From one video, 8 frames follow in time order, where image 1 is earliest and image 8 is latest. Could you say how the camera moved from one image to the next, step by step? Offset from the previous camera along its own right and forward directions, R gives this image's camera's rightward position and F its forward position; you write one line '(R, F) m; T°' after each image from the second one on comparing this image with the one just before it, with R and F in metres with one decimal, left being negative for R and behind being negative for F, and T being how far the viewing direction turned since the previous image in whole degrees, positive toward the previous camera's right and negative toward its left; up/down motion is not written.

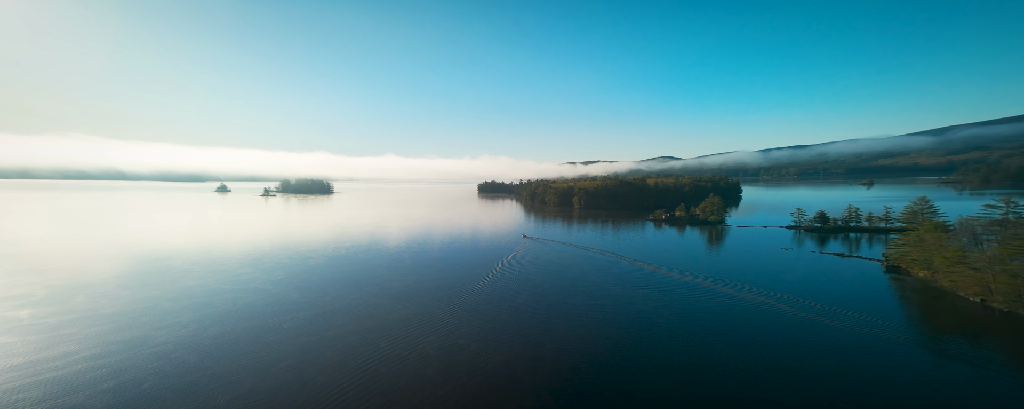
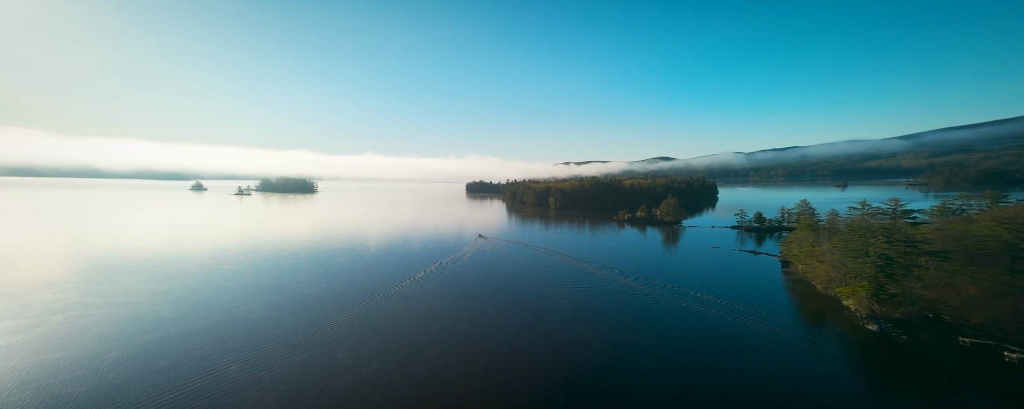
(+2.4, -0.6) m; 0°
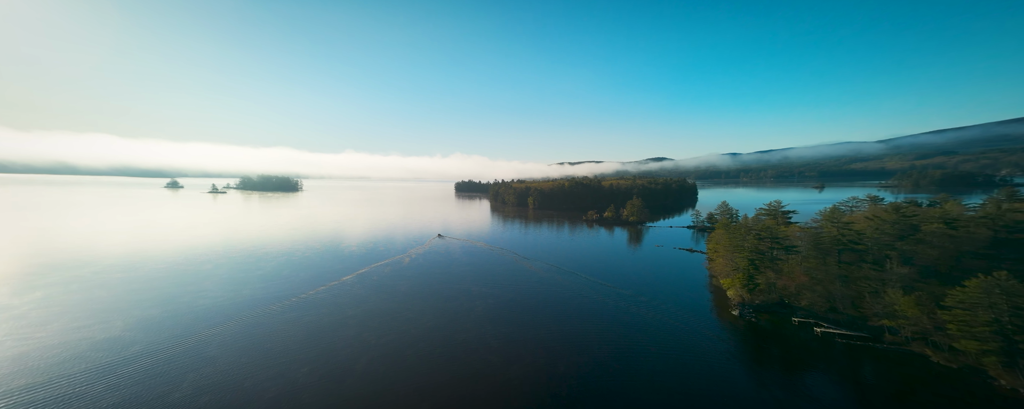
(+2.0, -0.3) m; 0°
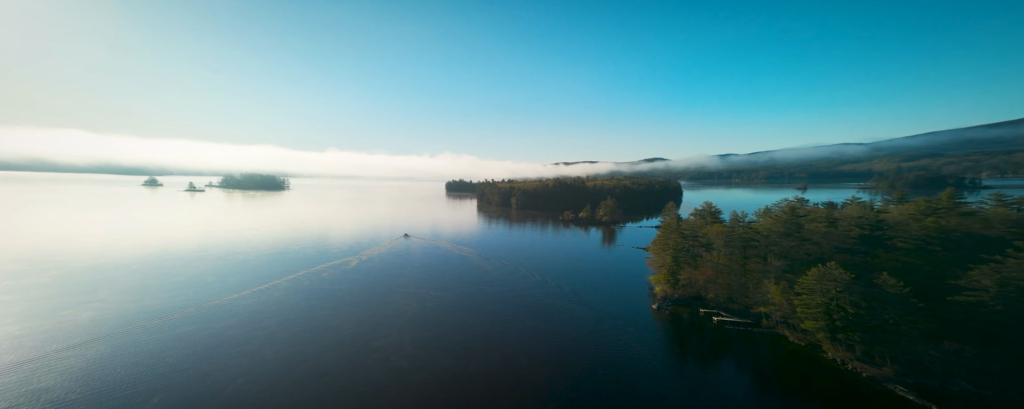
(+1.6, -0.1) m; 0°
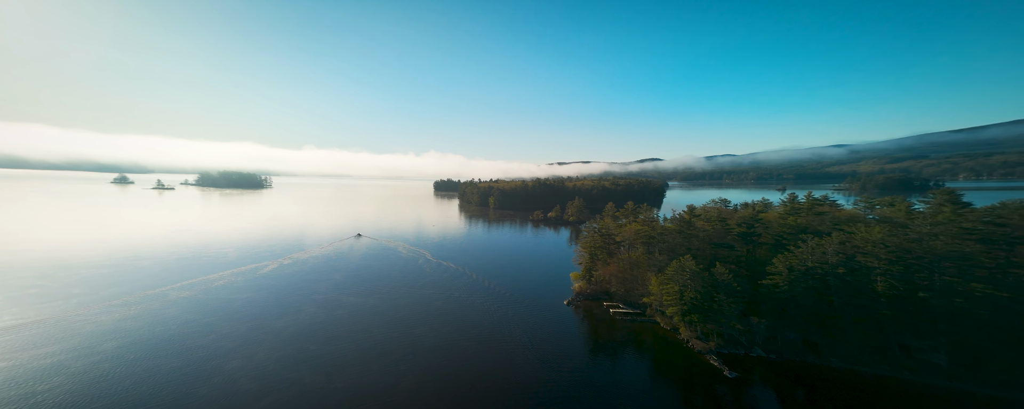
(+2.1, +0.1) m; 0°
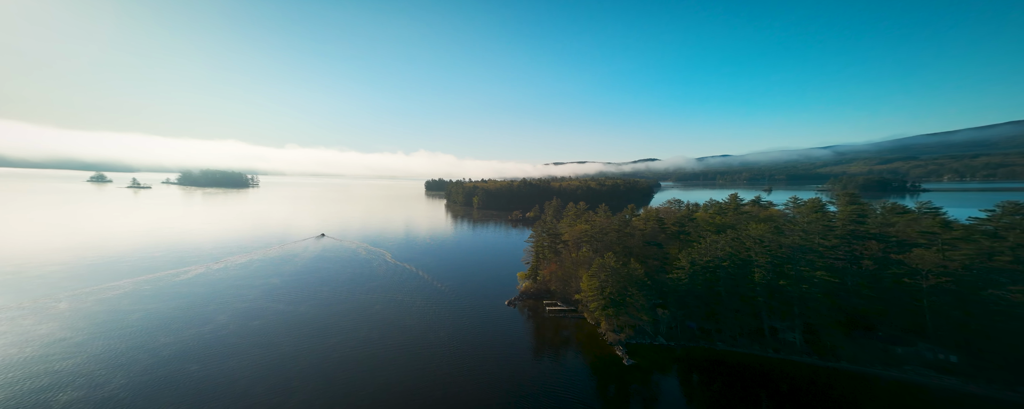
(+1.5, +0.1) m; 0°
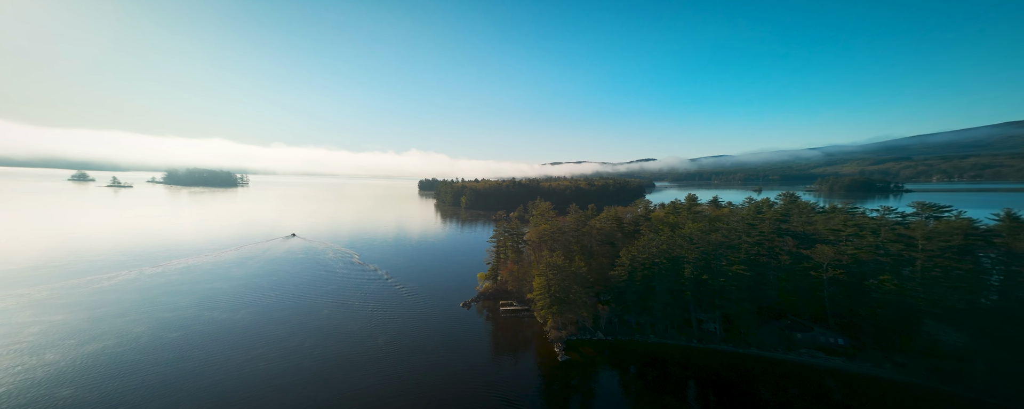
(+1.1, +0.1) m; 0°
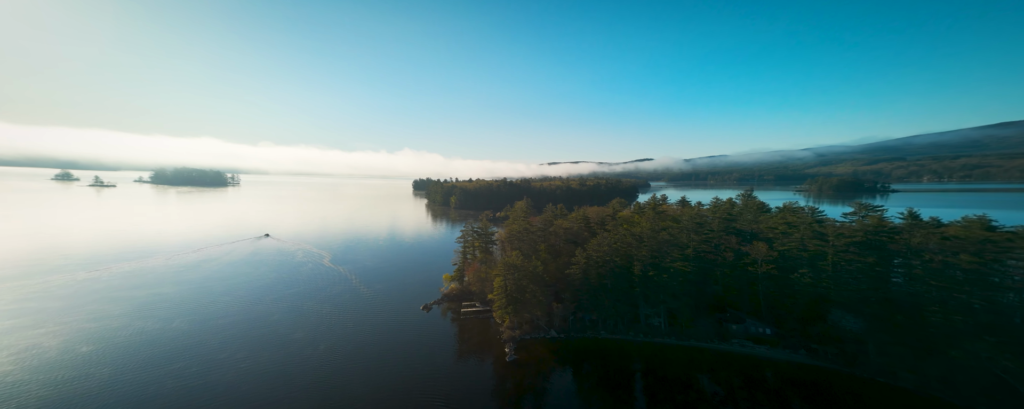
(+0.9, +0.2) m; 0°
